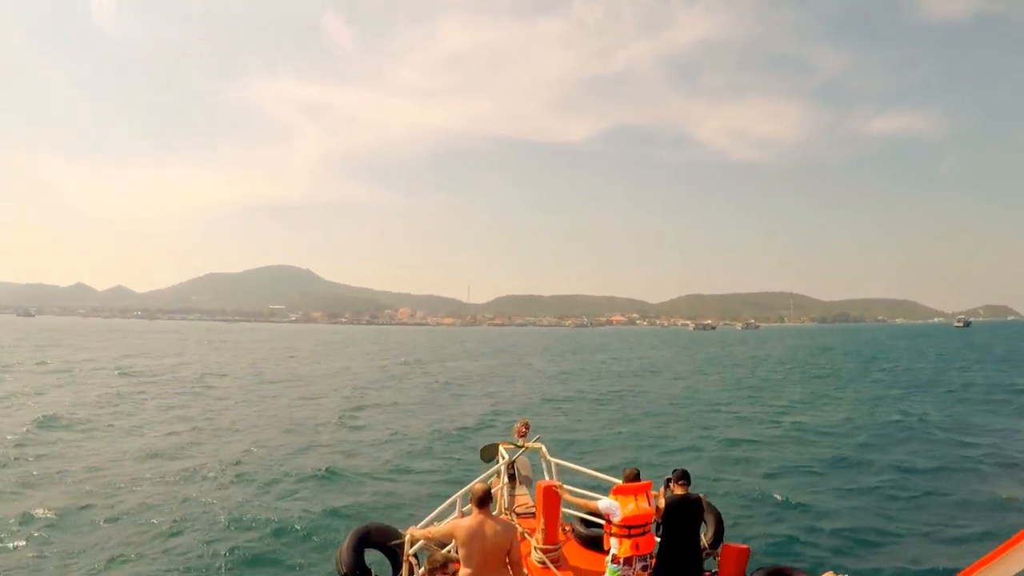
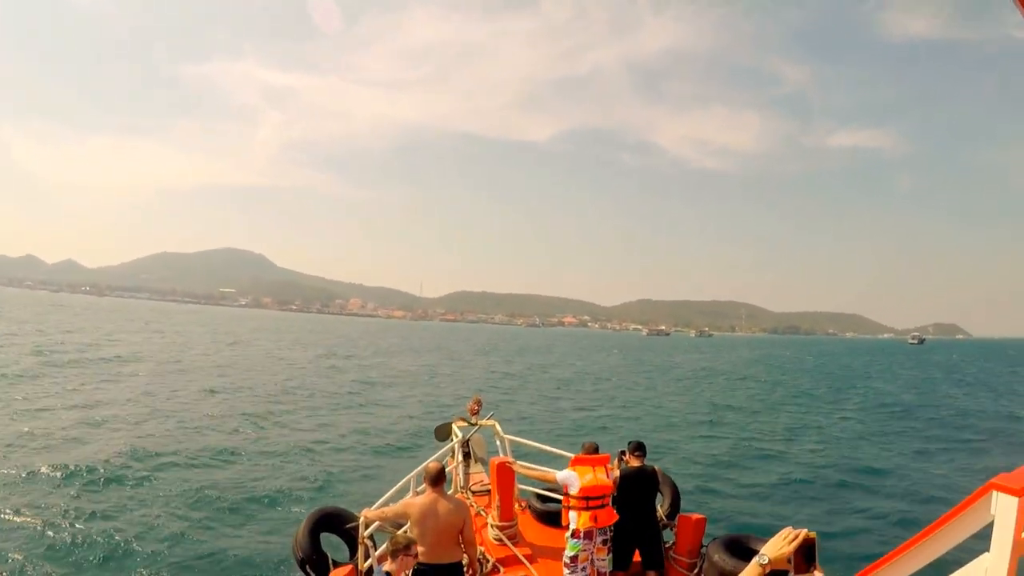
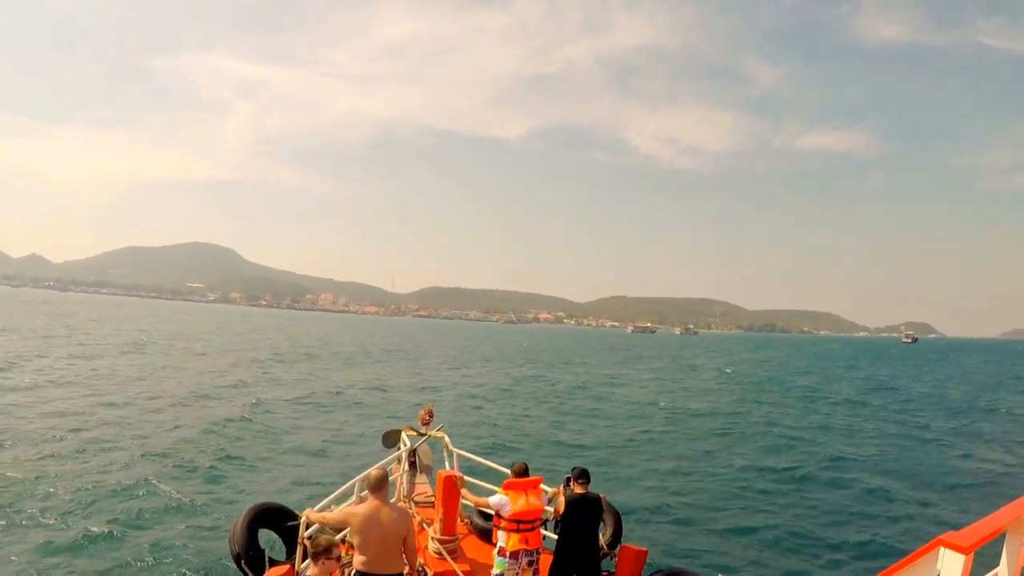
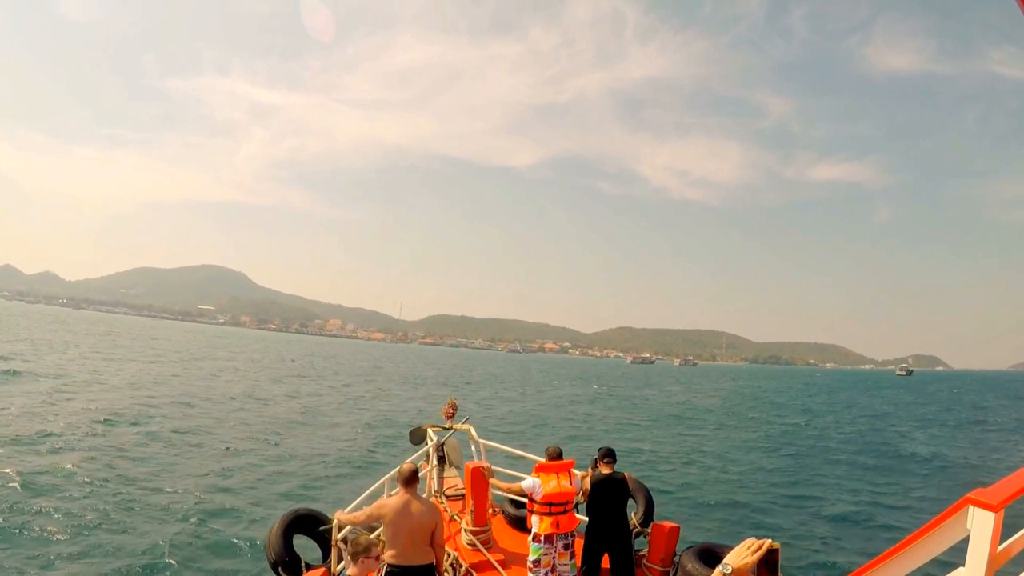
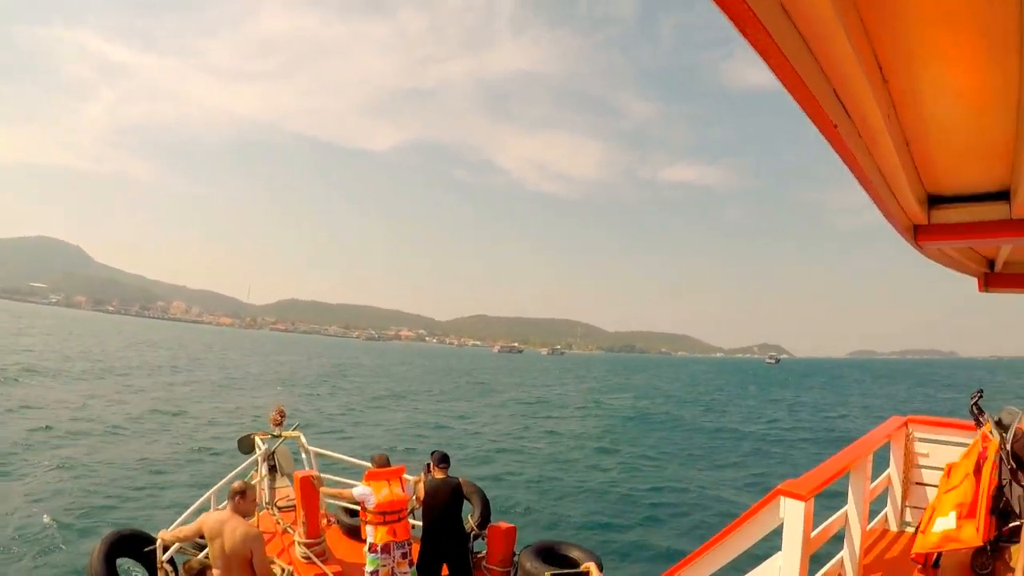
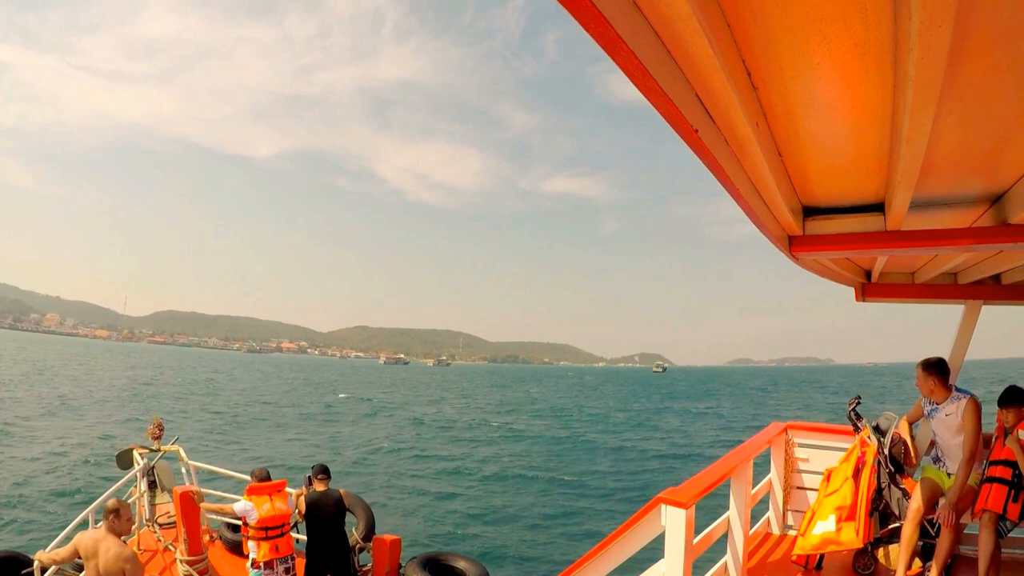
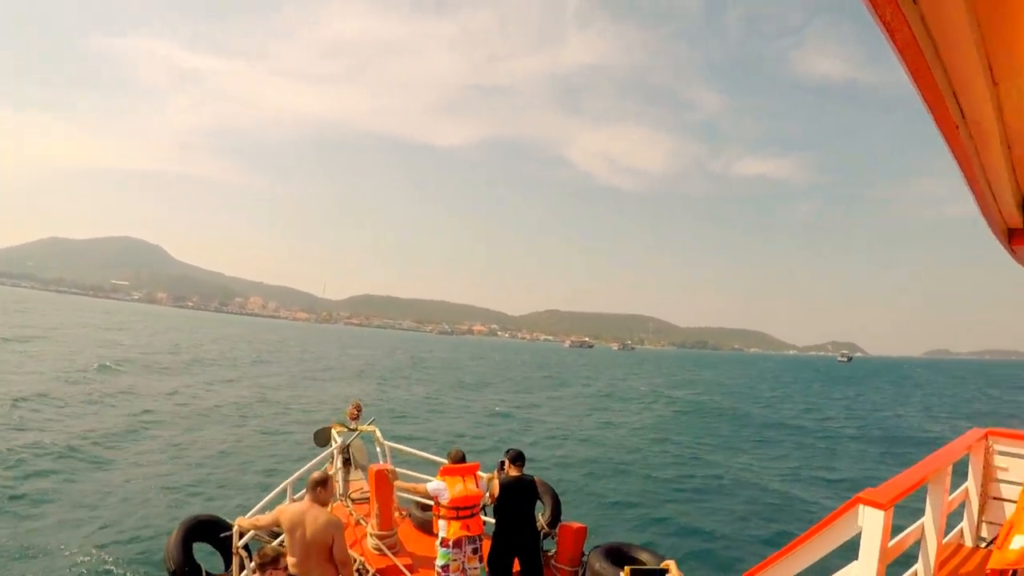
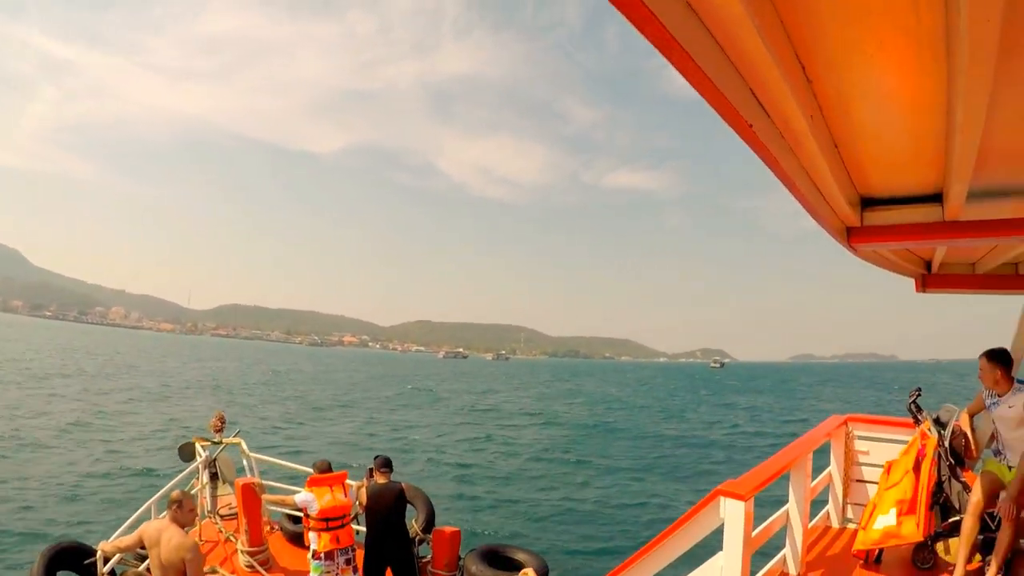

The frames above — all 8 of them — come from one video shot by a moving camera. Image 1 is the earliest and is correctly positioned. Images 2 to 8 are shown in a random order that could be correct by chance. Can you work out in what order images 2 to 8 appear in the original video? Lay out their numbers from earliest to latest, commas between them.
2, 4, 3, 7, 5, 8, 6
